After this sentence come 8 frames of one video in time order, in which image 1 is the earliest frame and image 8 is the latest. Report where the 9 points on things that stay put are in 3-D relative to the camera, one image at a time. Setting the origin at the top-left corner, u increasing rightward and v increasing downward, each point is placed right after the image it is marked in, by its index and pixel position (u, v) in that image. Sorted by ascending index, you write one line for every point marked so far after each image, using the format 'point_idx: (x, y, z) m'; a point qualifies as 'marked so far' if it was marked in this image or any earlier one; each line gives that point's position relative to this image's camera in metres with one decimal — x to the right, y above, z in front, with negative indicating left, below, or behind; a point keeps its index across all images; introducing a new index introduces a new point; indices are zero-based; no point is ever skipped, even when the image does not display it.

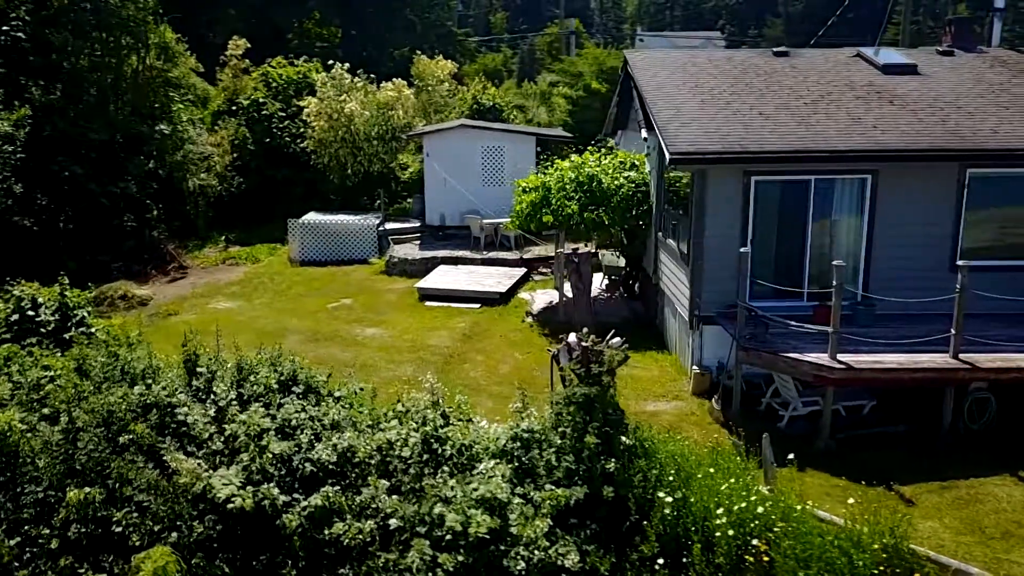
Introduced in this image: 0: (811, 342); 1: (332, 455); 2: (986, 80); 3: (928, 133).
0: (+3.6, -0.6, +9.7) m
1: (-1.8, -1.6, +8.0) m
2: (+7.5, +3.3, +12.9) m
3: (+5.5, +2.0, +10.7) m
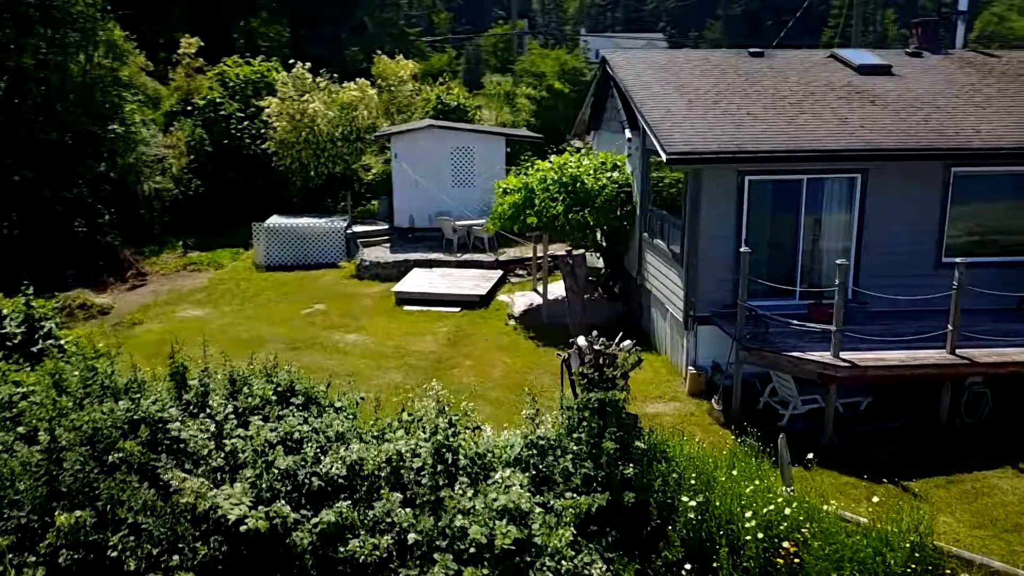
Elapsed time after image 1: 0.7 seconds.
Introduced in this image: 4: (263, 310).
0: (+3.6, -0.6, +9.8) m
1: (-1.6, -1.7, +7.7) m
2: (+7.2, +3.4, +13.2) m
3: (+5.4, +2.1, +10.9) m
4: (-4.7, -0.4, +15.5) m
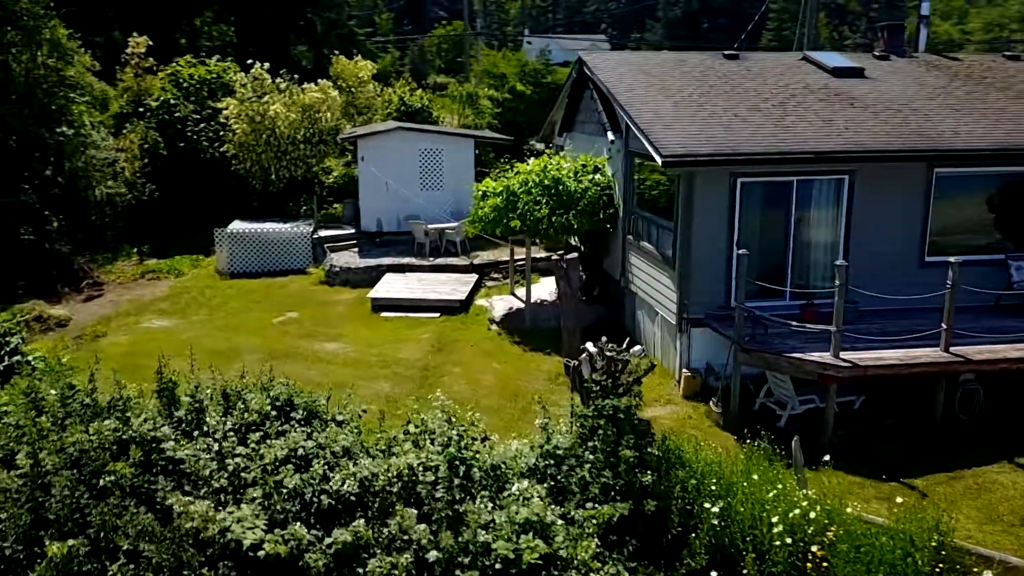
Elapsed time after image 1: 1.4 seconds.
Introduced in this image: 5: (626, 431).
0: (+3.6, -0.6, +9.8) m
1: (-1.4, -1.8, +7.4) m
2: (+6.9, +3.4, +13.5) m
3: (+5.3, +2.1, +11.1) m
4: (-5.1, -0.6, +14.9) m
5: (+1.1, -1.4, +8.0) m
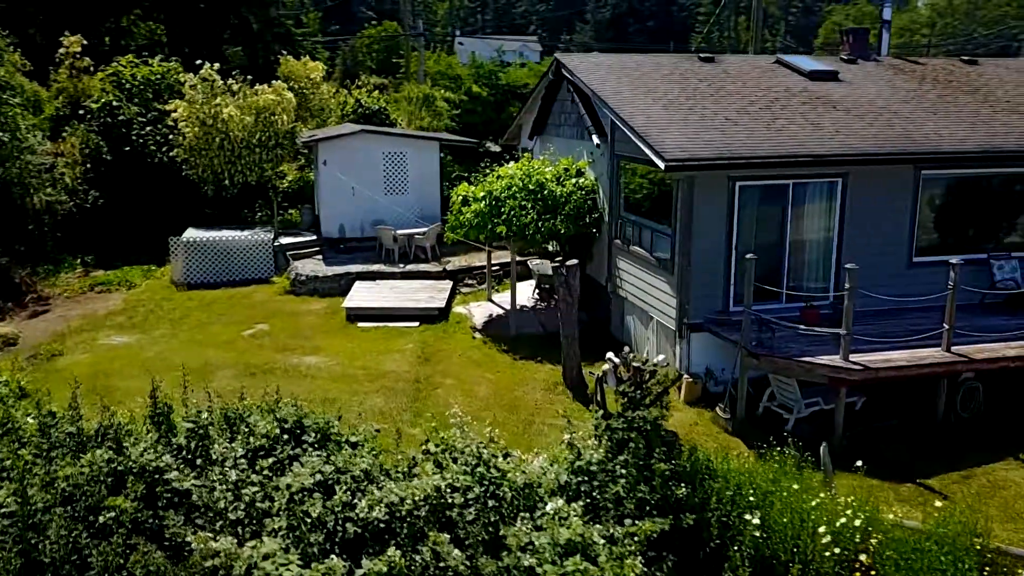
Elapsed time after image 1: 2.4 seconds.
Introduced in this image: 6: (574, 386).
0: (+3.7, -0.7, +9.8) m
1: (-1.1, -1.9, +7.0) m
2: (+6.6, +3.4, +13.8) m
3: (+5.2, +2.1, +11.3) m
4: (-5.4, -0.8, +14.2) m
5: (+1.4, -1.5, +7.8) m
6: (+0.8, -1.3, +11.1) m
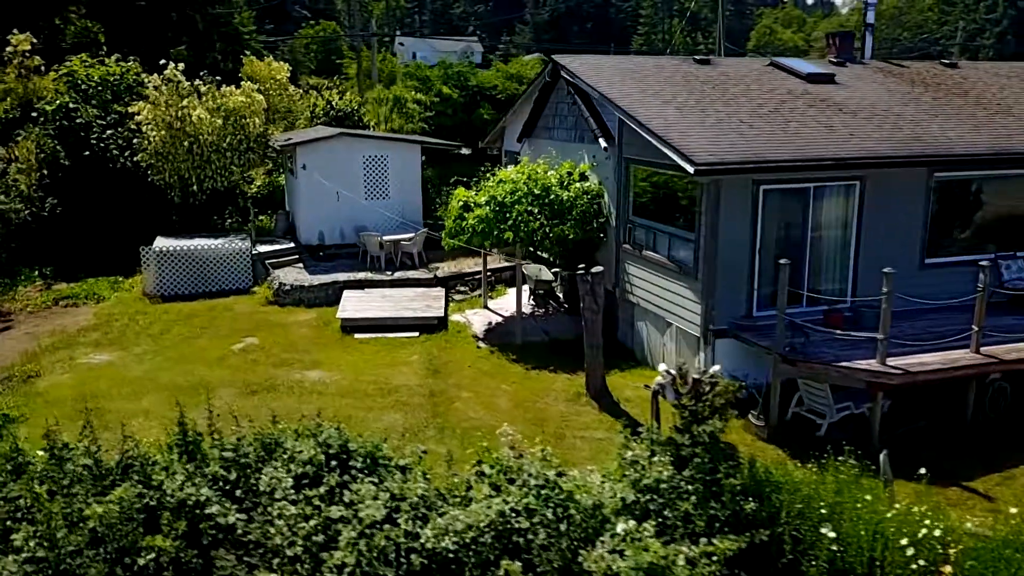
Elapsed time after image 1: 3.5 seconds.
0: (+4.0, -0.7, +9.8) m
1: (-0.5, -2.0, +6.6) m
2: (+6.5, +3.4, +14.0) m
3: (+5.4, +2.1, +11.3) m
4: (-5.4, -1.0, +13.4) m
5: (+1.9, -1.6, +7.6) m
6: (+1.1, -1.4, +10.8) m
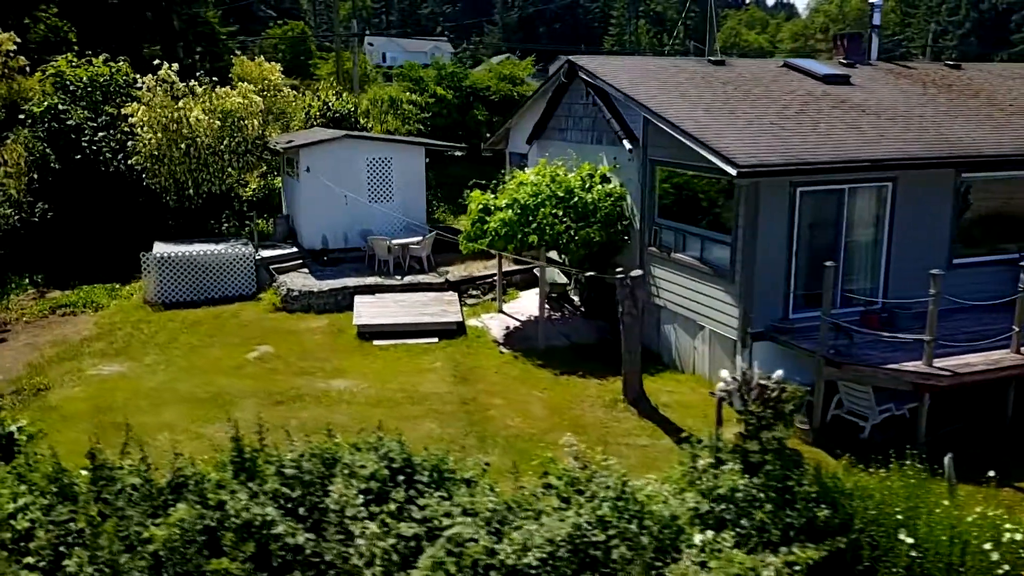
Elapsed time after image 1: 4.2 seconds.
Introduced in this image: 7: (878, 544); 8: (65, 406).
0: (+4.5, -0.8, +9.8) m
1: (+0.2, -2.1, +6.4) m
2: (+6.8, +3.4, +14.0) m
3: (+5.8, +2.1, +11.4) m
4: (-5.0, -1.1, +13.0) m
5: (+2.5, -1.6, +7.5) m
6: (+1.6, -1.5, +10.7) m
7: (+3.2, -2.2, +7.0) m
8: (-6.0, -1.6, +11.0) m
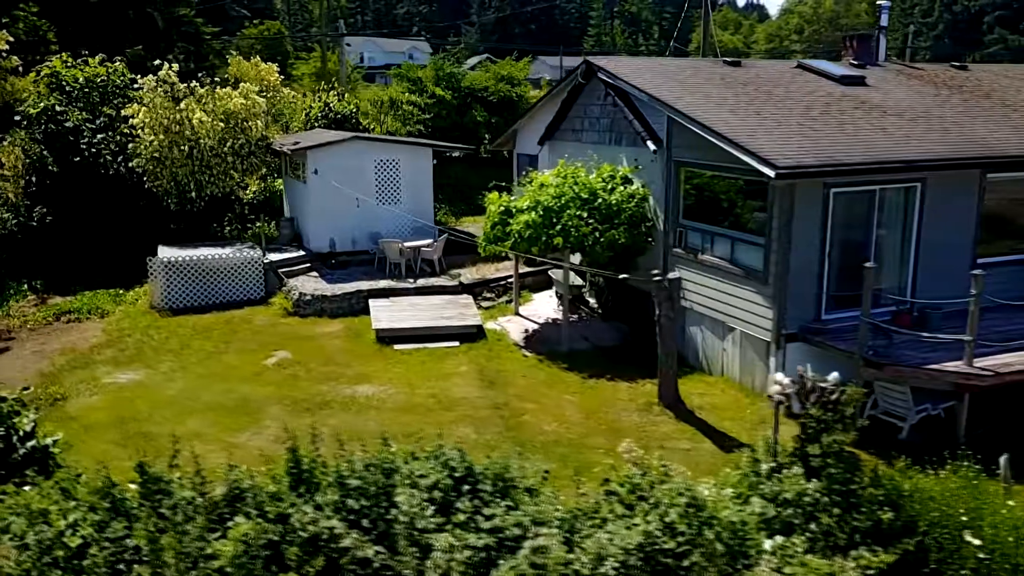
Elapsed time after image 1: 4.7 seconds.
0: (+5.0, -0.8, +9.8) m
1: (+0.8, -2.1, +6.3) m
2: (+7.1, +3.4, +14.1) m
3: (+6.2, +2.1, +11.4) m
4: (-4.6, -1.2, +12.7) m
5: (+3.1, -1.7, +7.4) m
6: (+2.0, -1.5, +10.6) m
7: (+3.7, -2.2, +7.0) m
8: (-5.6, -1.7, +10.7) m
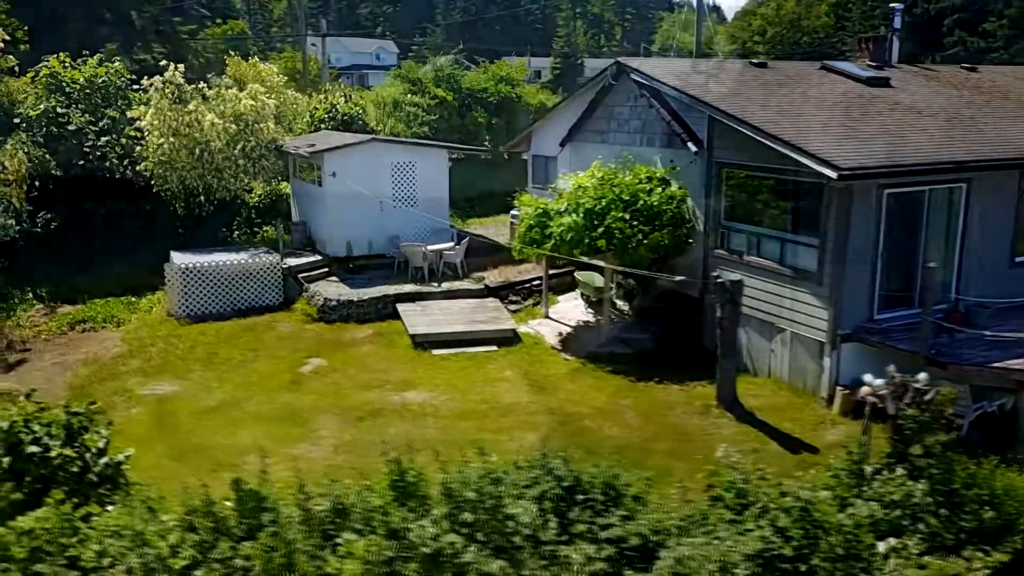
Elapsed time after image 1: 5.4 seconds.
0: (+5.8, -0.7, +9.9) m
1: (+1.7, -2.2, +6.2) m
2: (+7.7, +3.4, +14.4) m
3: (+6.9, +2.1, +11.6) m
4: (-4.0, -1.3, +12.4) m
5: (+4.0, -1.7, +7.5) m
6: (+2.8, -1.5, +10.6) m
7: (+4.7, -2.2, +7.1) m
8: (-4.8, -1.8, +10.3) m
